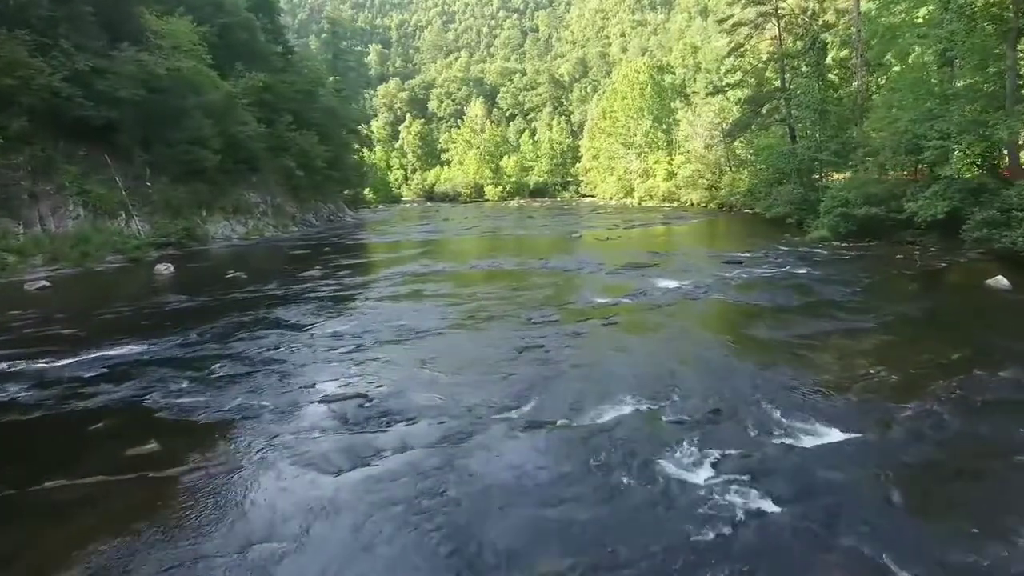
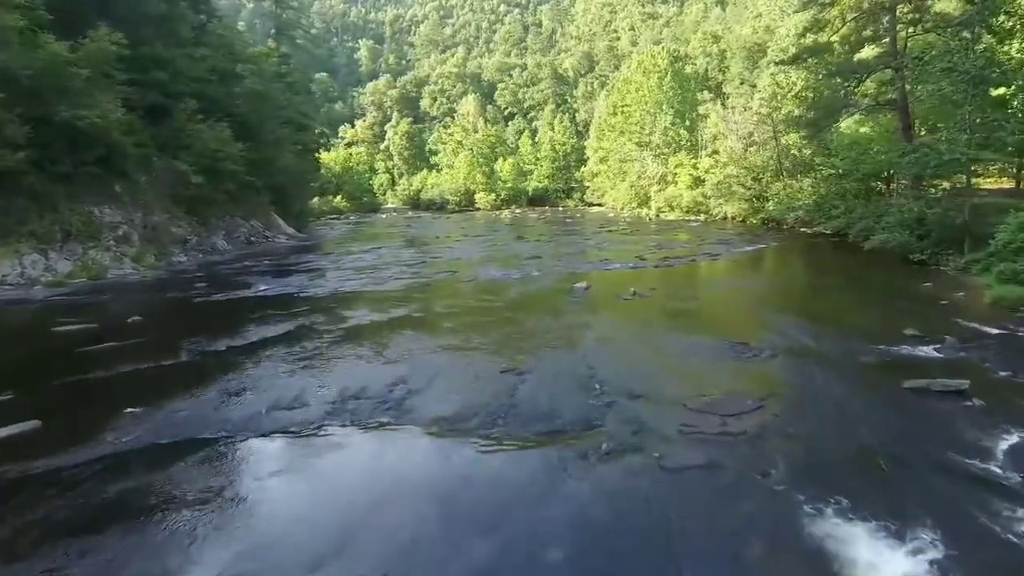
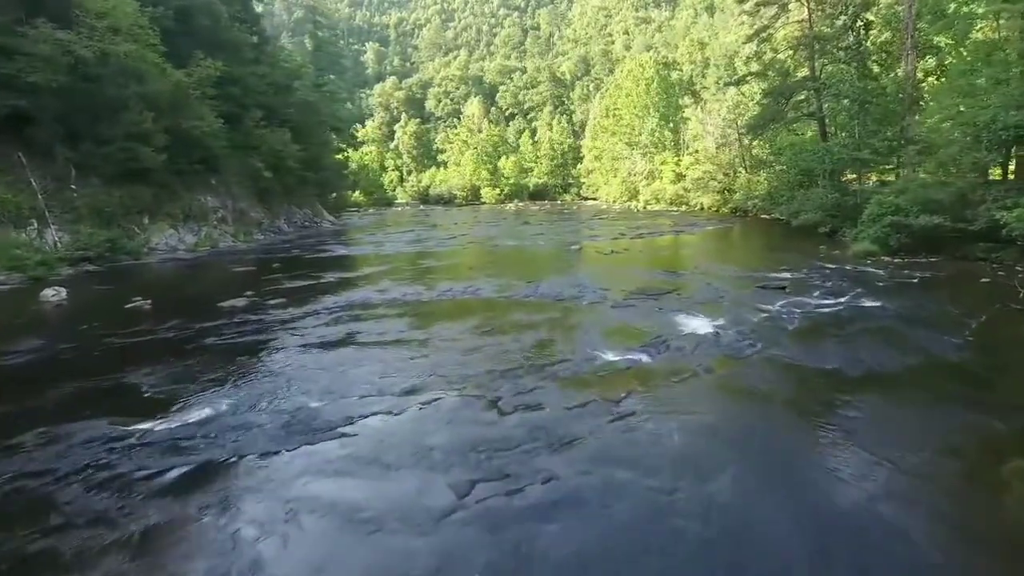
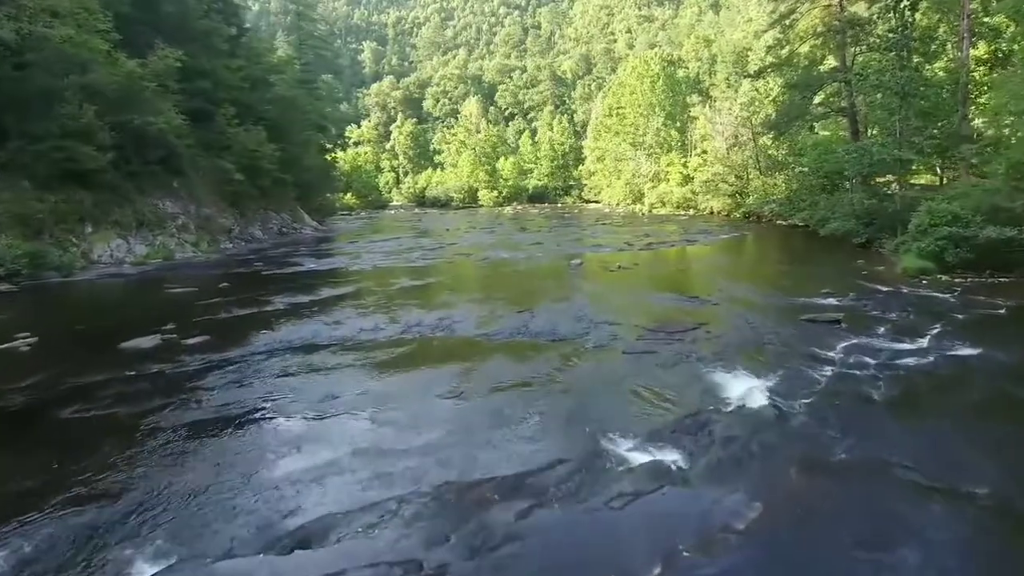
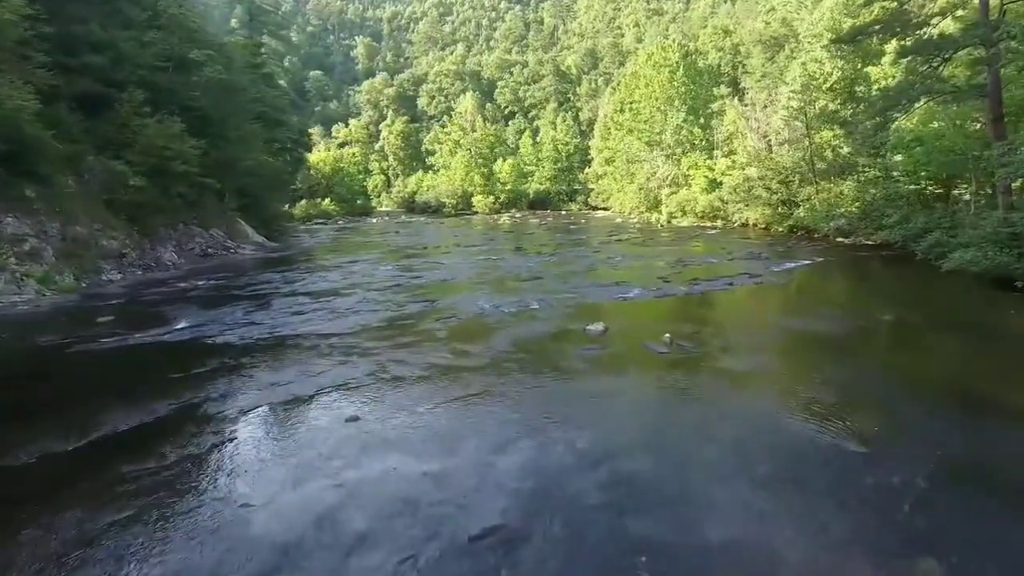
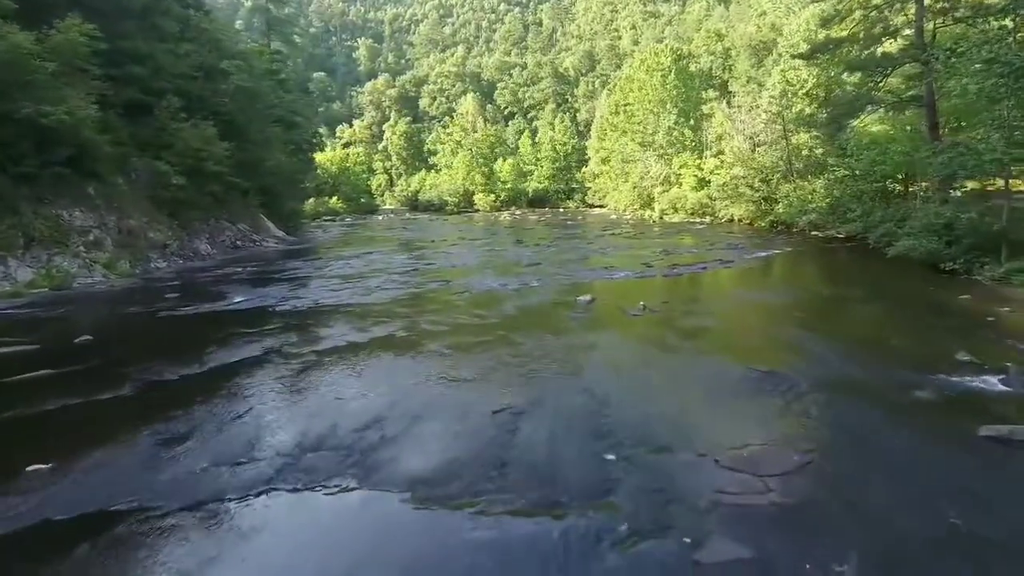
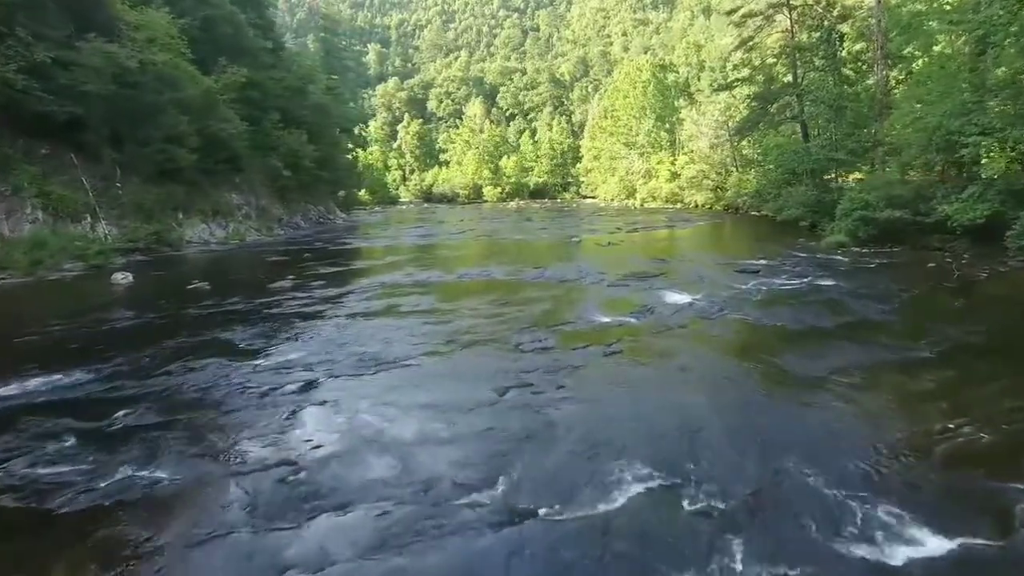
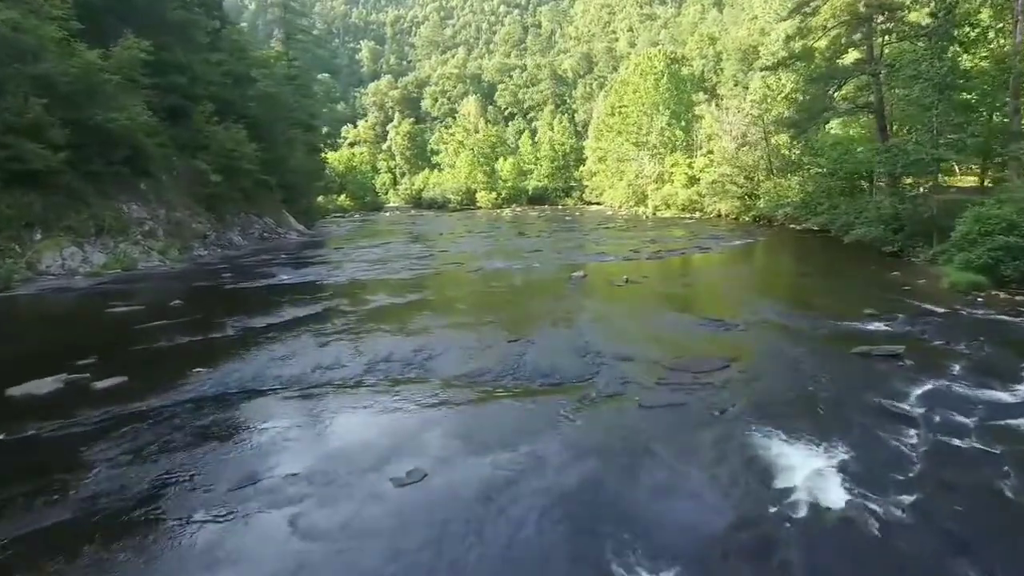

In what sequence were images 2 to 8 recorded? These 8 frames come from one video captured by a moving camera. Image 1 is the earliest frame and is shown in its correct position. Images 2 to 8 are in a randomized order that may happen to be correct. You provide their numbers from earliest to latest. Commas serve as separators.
7, 3, 4, 8, 2, 6, 5
